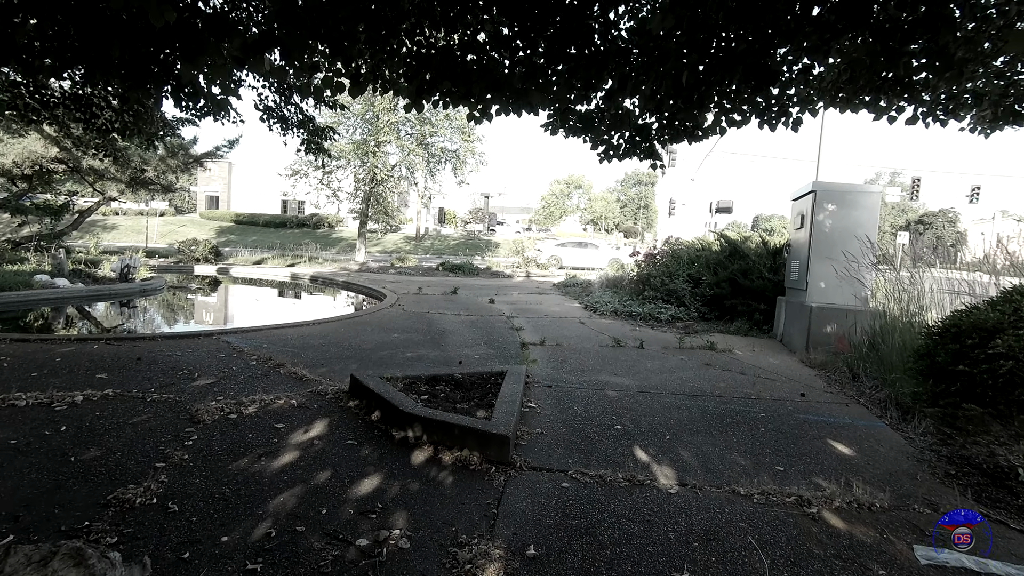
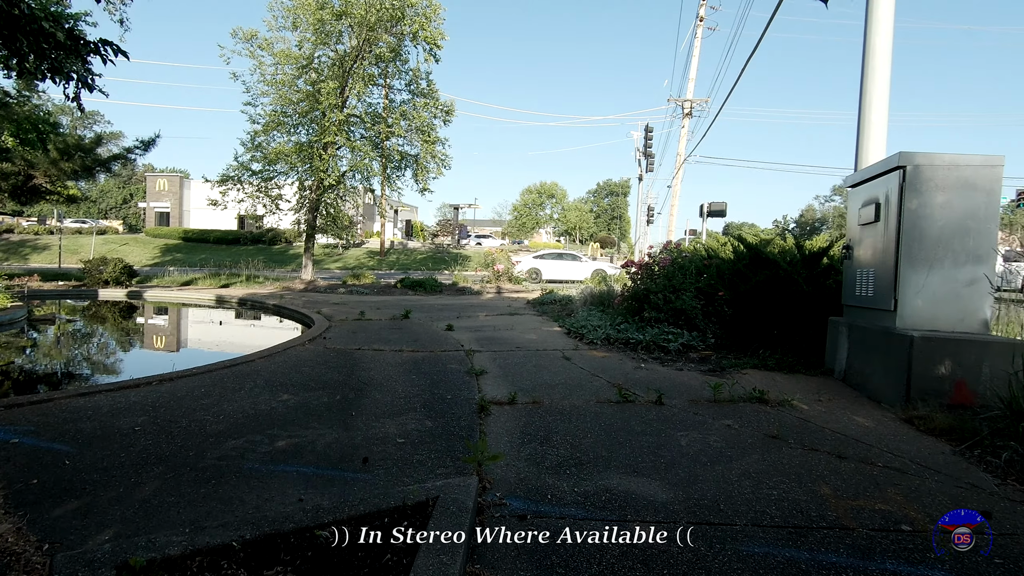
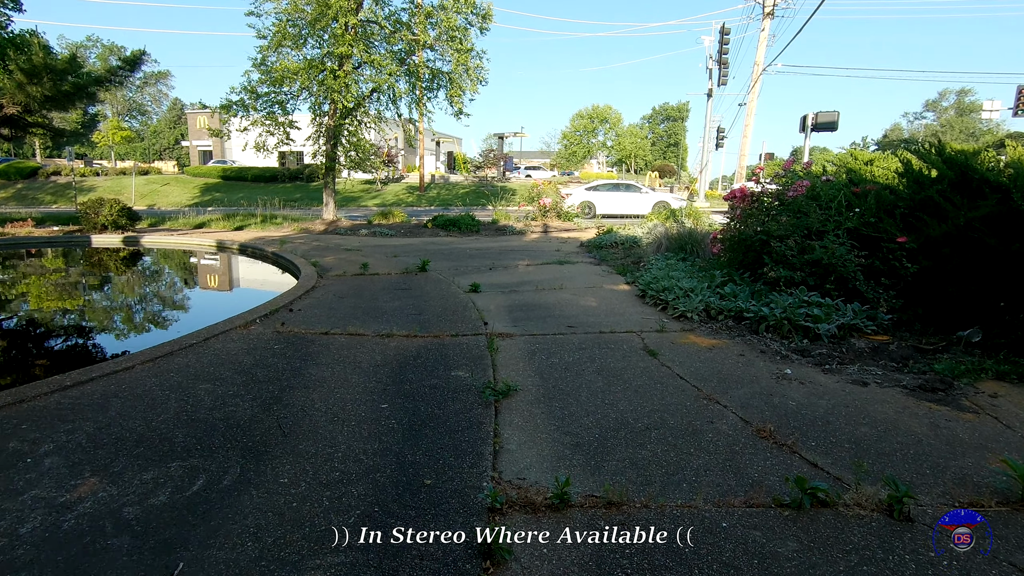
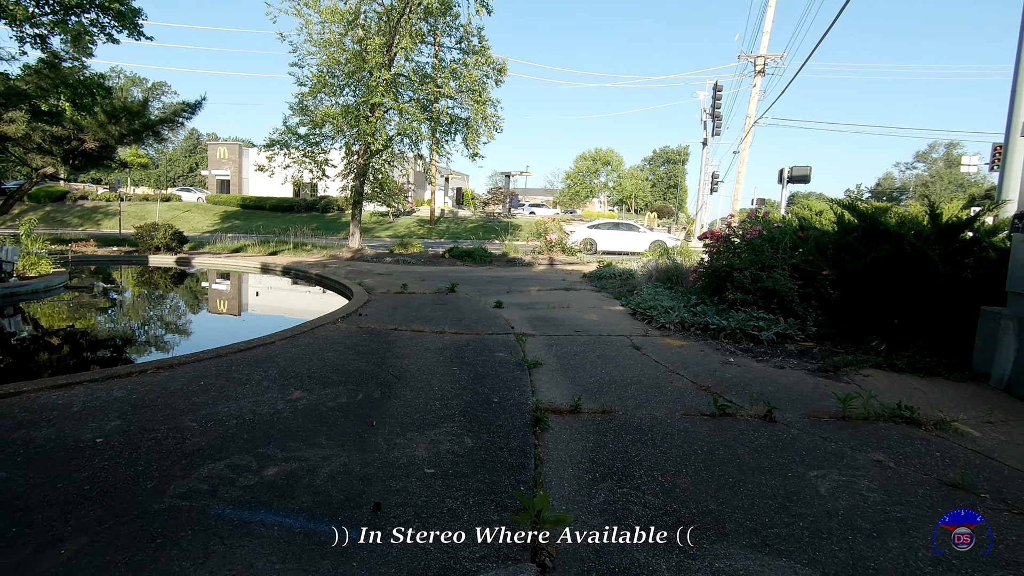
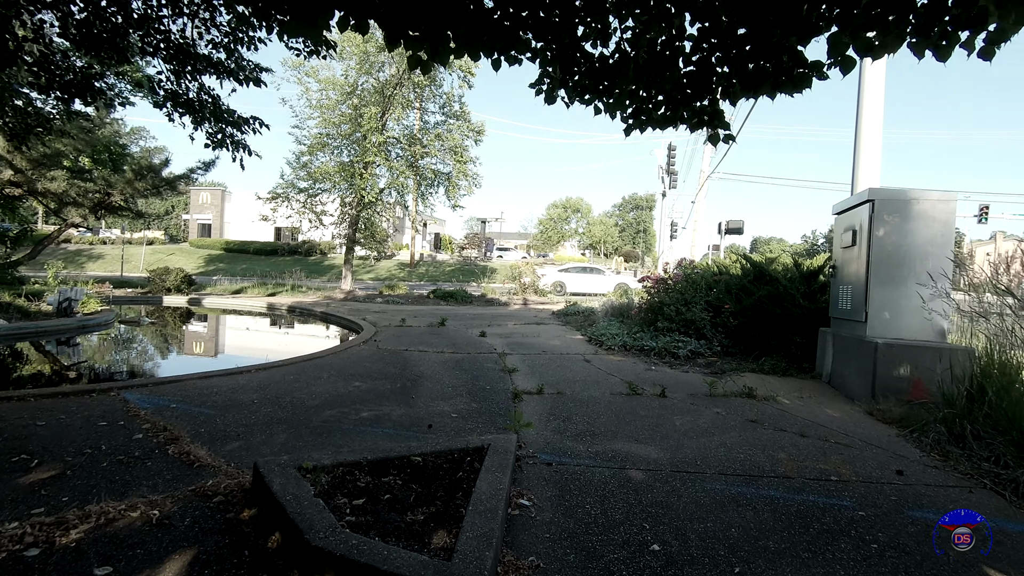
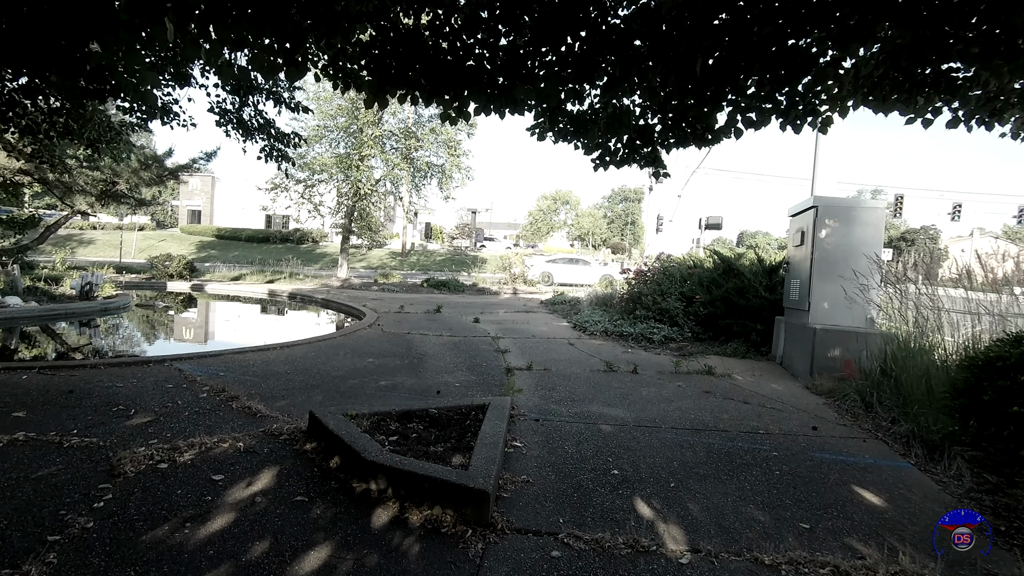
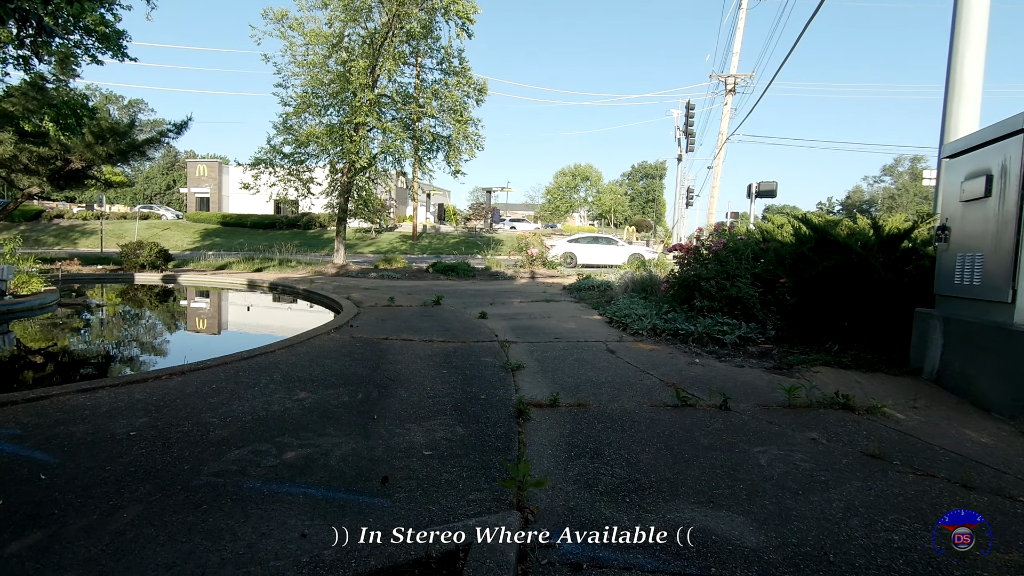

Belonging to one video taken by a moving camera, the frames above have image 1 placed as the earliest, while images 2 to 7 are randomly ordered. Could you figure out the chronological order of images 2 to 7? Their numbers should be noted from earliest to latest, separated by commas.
6, 5, 2, 7, 4, 3
